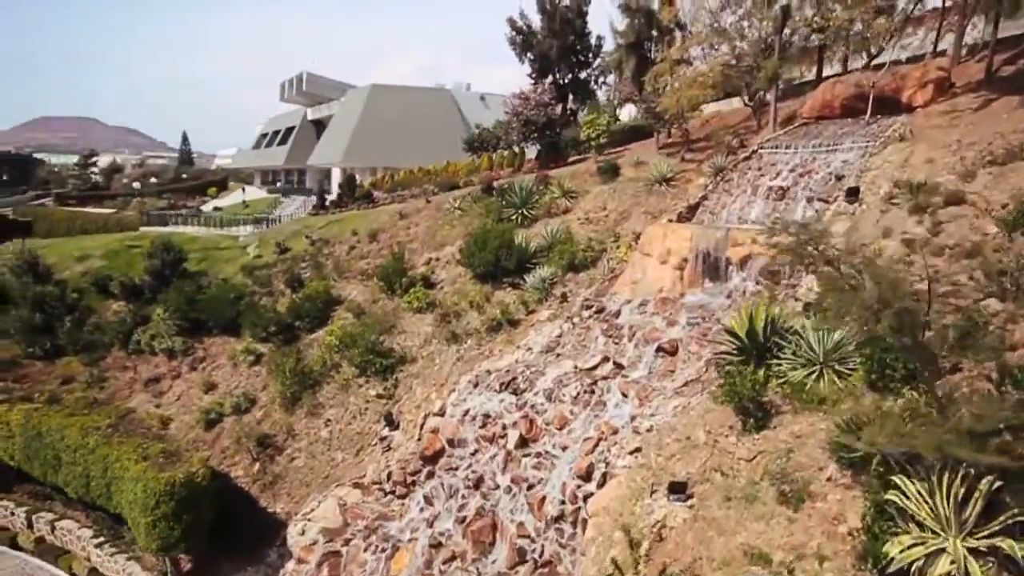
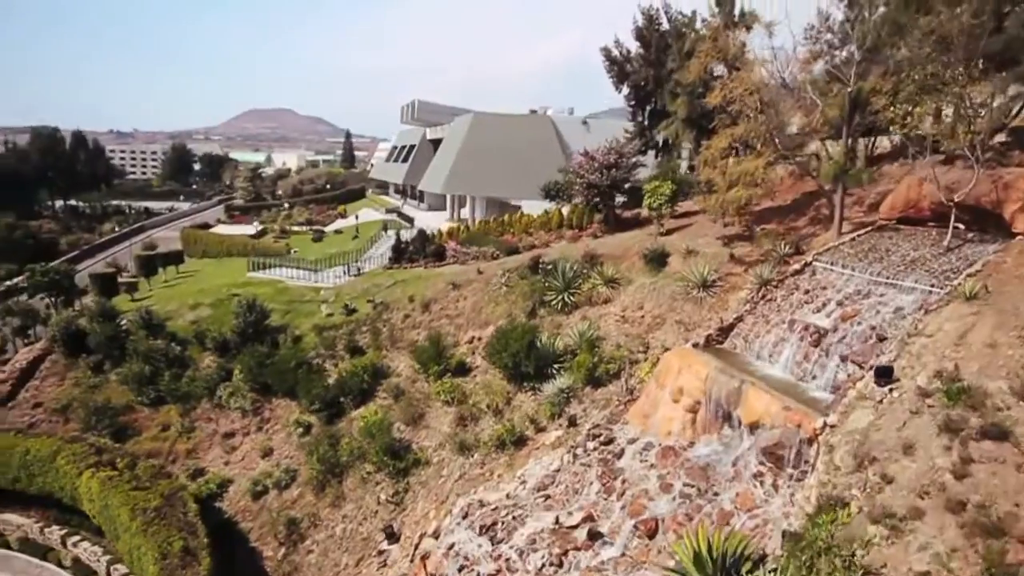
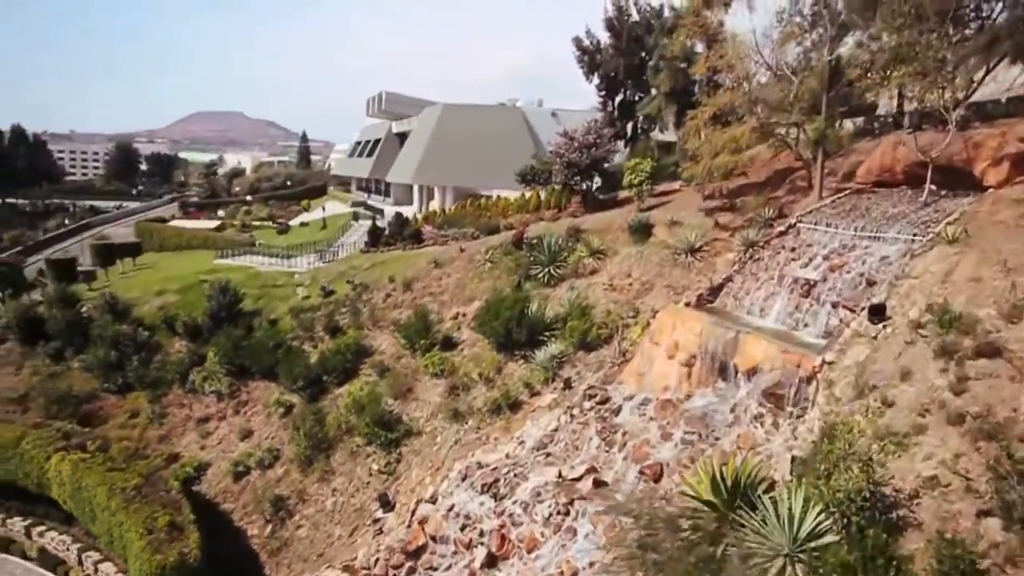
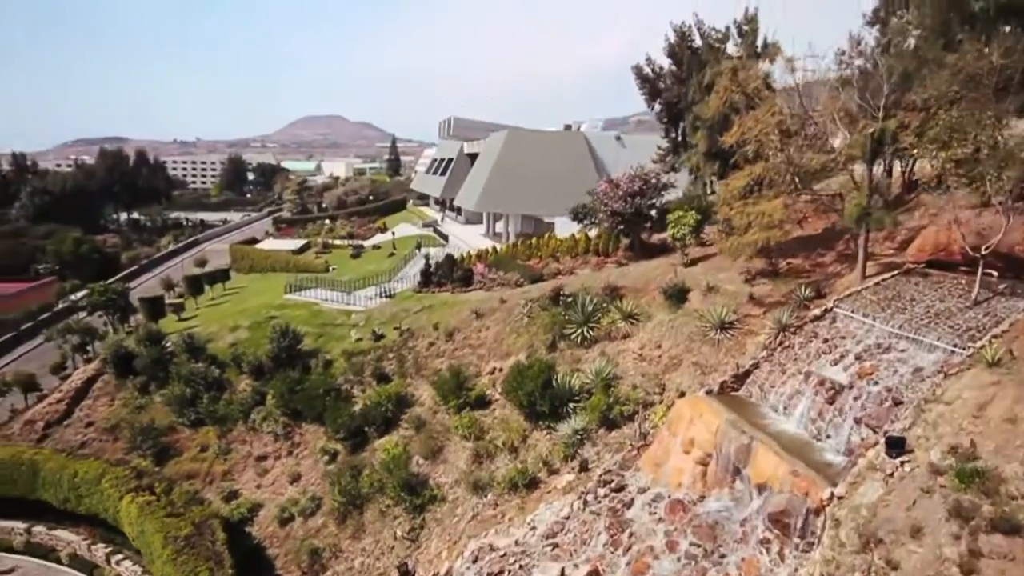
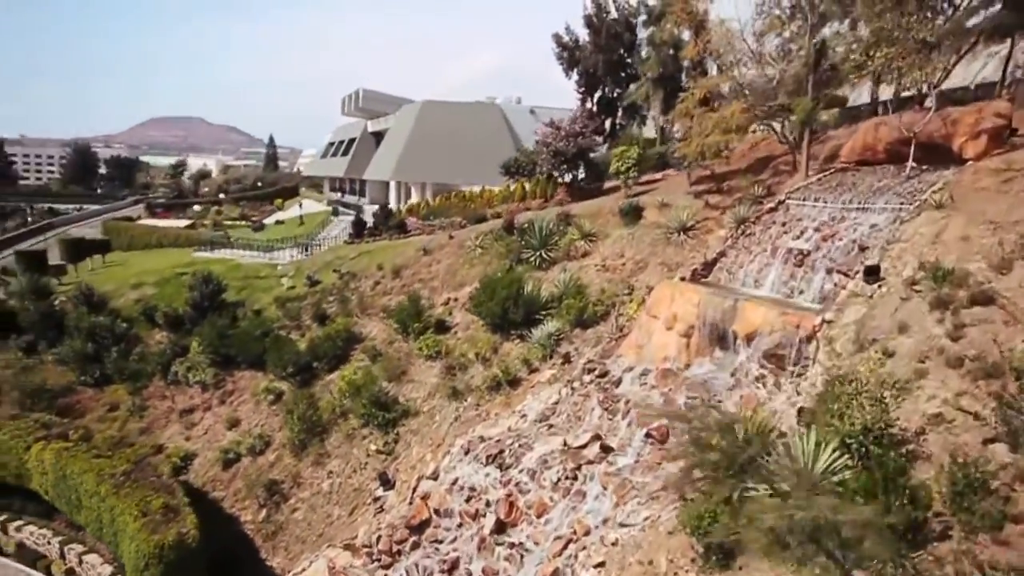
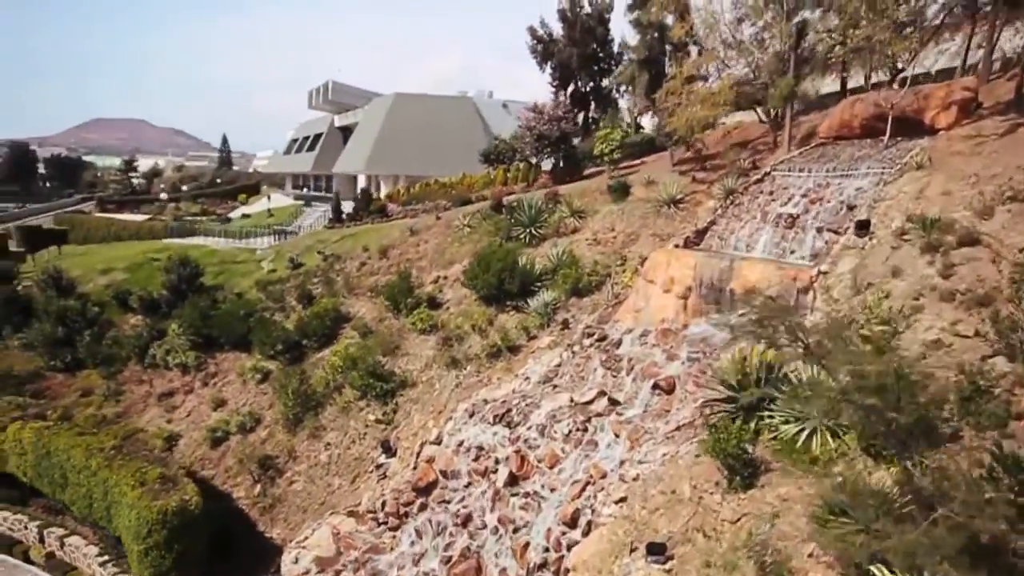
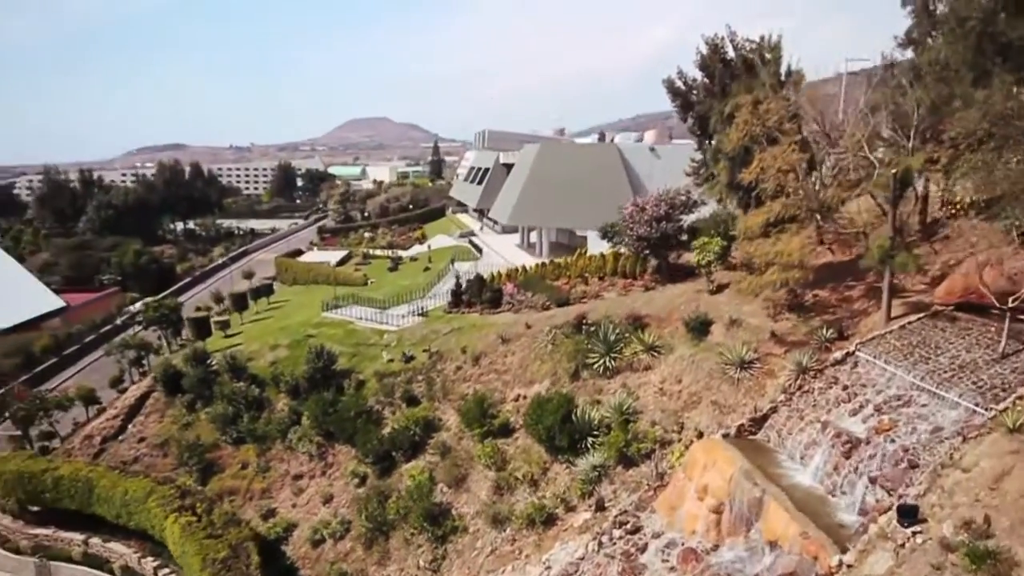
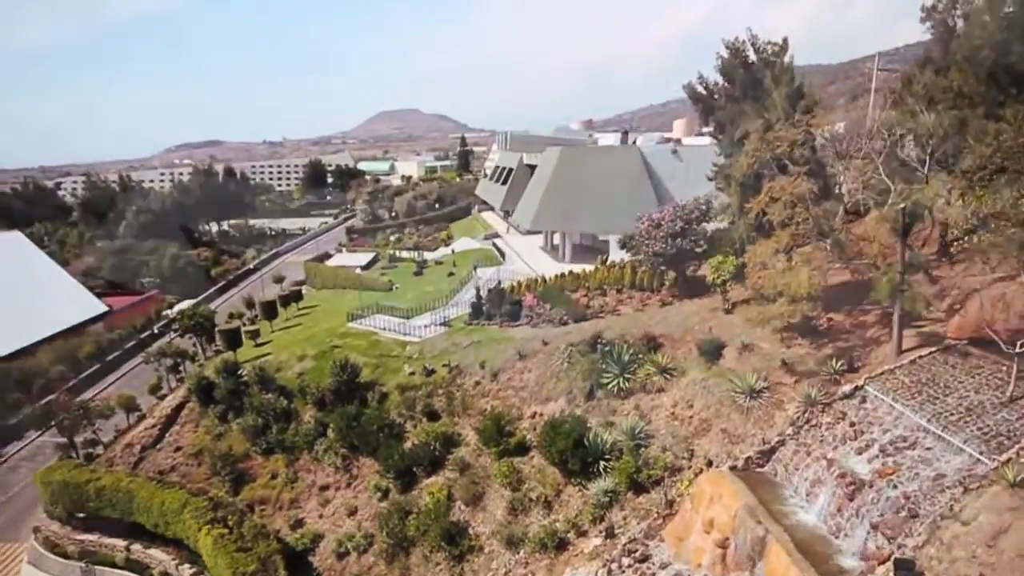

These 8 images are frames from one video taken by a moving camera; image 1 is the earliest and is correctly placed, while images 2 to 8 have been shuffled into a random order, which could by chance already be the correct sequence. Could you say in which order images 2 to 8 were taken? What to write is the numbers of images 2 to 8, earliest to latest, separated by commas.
6, 5, 3, 2, 4, 7, 8
